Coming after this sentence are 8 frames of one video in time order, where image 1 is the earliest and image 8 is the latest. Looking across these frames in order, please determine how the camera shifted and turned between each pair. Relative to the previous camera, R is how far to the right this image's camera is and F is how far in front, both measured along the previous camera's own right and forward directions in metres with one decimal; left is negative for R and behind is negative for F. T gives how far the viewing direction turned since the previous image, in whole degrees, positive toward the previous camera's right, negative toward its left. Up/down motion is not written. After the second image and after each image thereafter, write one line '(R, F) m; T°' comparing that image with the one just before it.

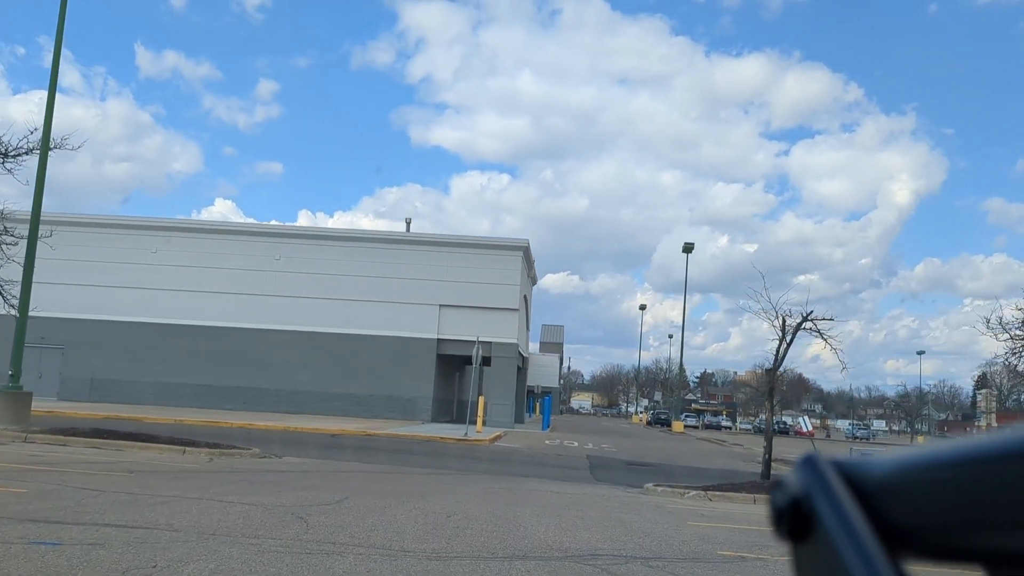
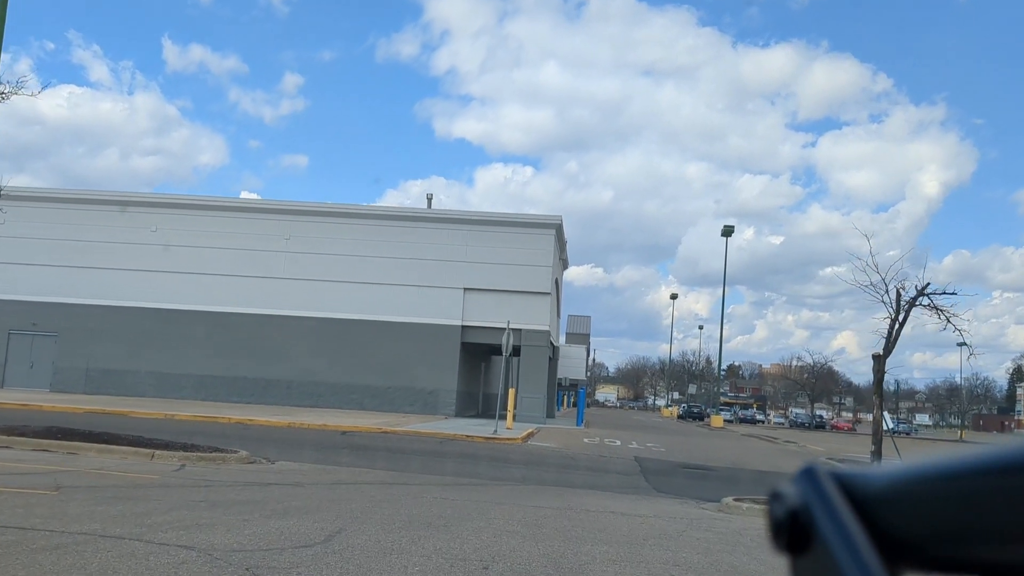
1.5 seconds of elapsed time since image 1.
(-0.1, +1.1) m; -2°
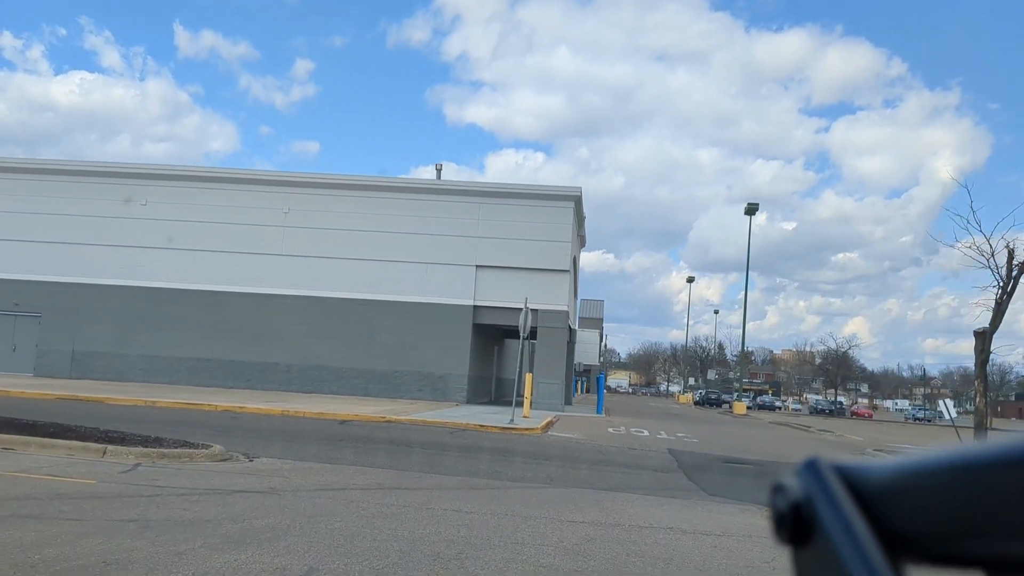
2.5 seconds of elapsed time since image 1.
(-0.1, +0.8) m; -1°
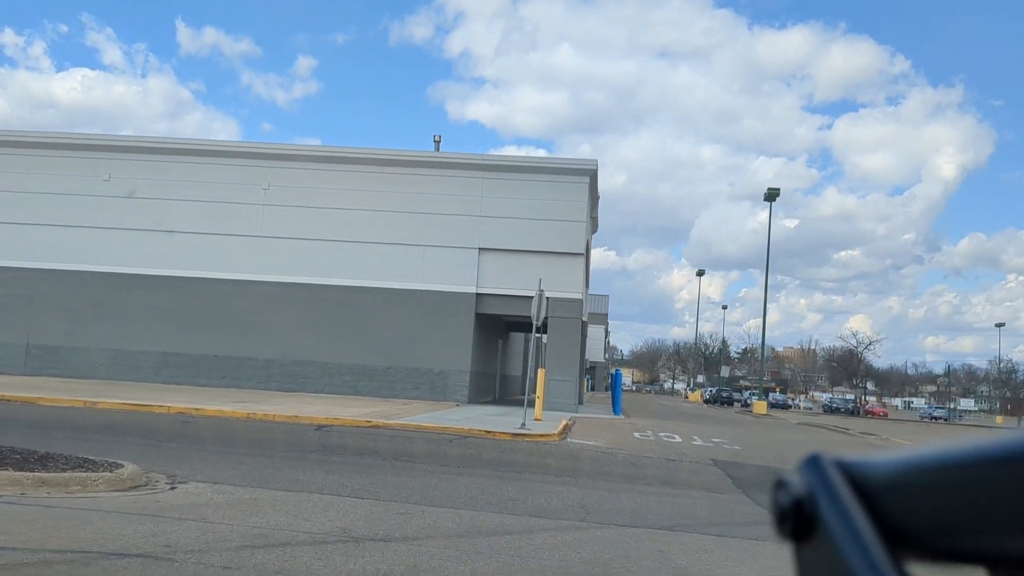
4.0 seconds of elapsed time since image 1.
(-0.1, +1.1) m; 0°
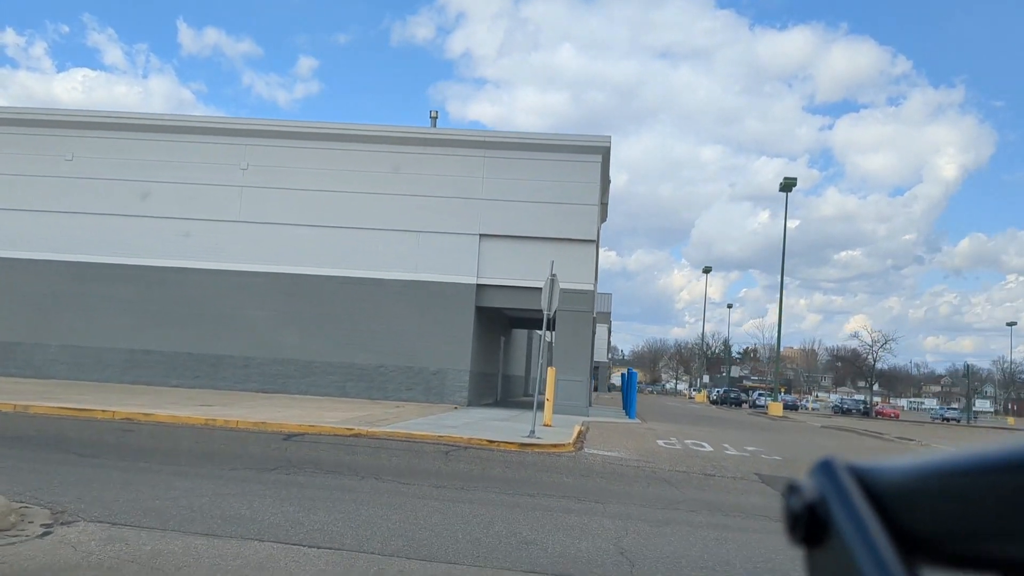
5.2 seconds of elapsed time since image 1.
(0.0, +0.9) m; 0°
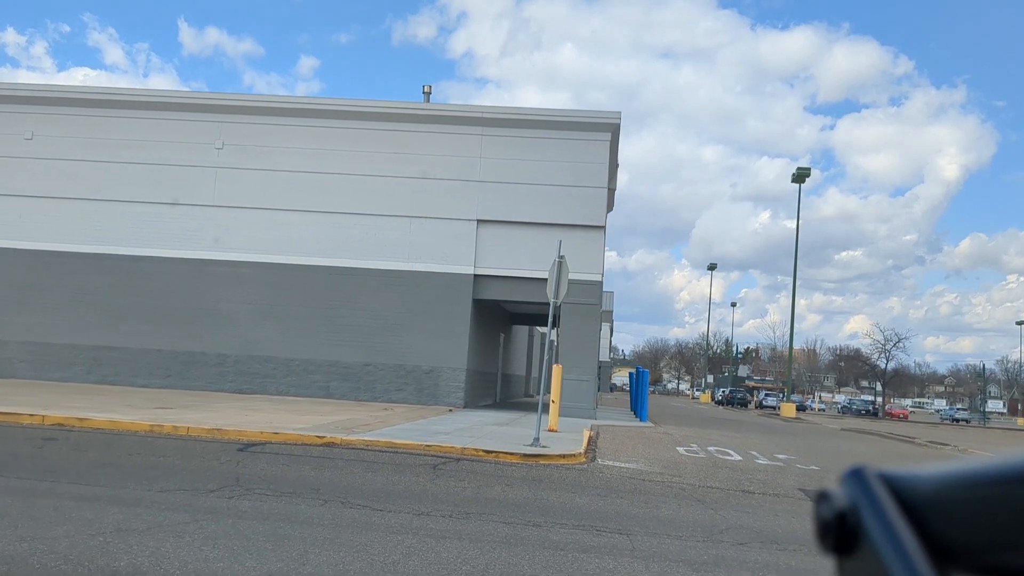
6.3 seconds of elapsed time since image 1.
(0.0, +0.7) m; 0°
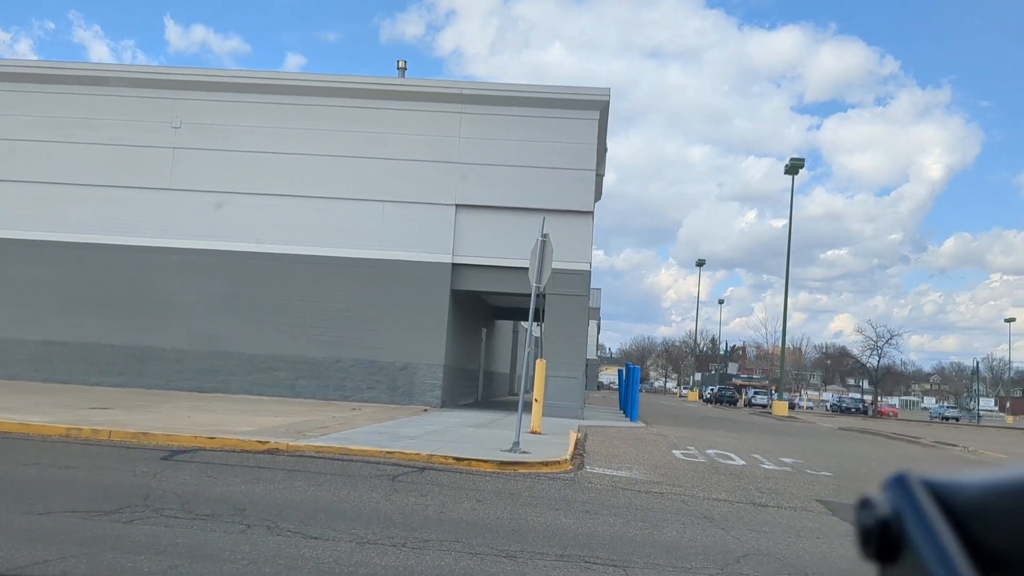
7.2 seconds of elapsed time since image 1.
(+0.1, +0.5) m; +1°
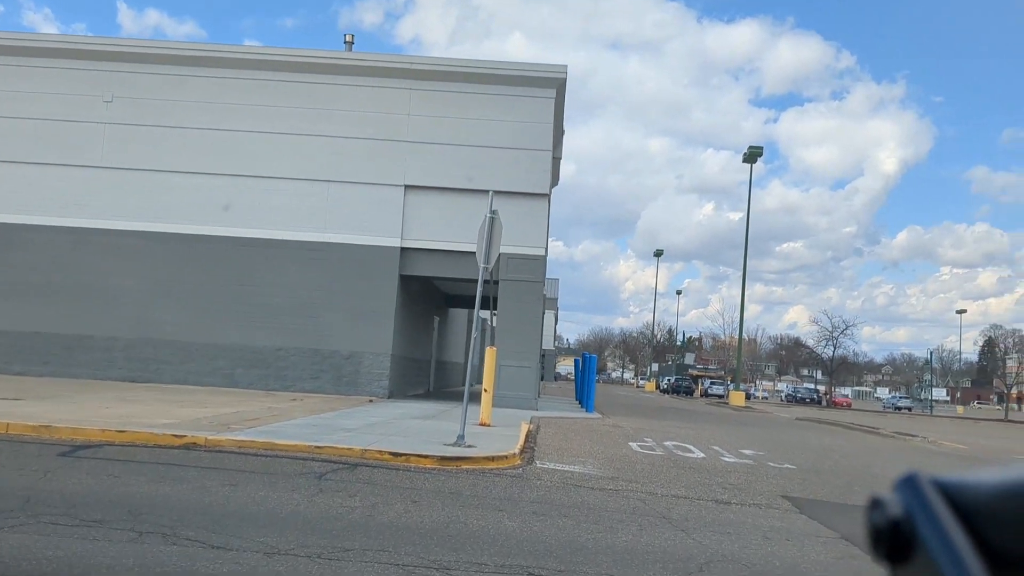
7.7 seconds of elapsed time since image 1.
(+0.1, +0.3) m; +3°
